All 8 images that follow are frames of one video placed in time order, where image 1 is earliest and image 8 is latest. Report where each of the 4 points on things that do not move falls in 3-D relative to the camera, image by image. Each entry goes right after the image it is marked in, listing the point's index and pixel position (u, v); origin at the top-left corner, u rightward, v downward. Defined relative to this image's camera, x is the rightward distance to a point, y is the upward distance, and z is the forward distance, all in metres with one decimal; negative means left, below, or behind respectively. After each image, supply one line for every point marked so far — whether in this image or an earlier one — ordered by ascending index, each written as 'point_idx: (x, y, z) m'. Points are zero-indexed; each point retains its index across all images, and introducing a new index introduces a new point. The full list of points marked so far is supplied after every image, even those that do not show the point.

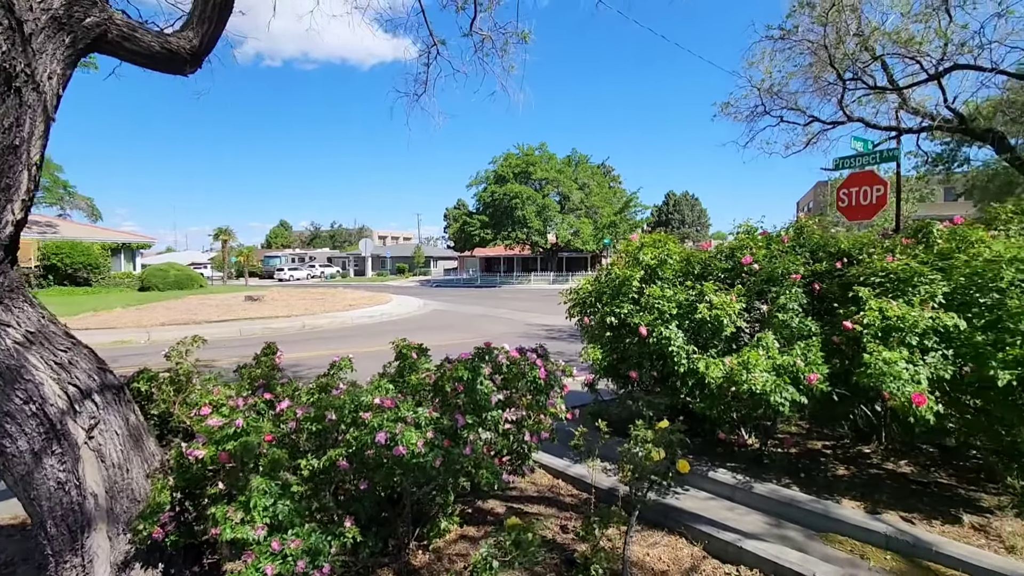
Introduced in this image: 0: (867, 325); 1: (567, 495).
0: (+2.4, -0.3, +3.7) m
1: (+0.4, -1.5, +3.8) m
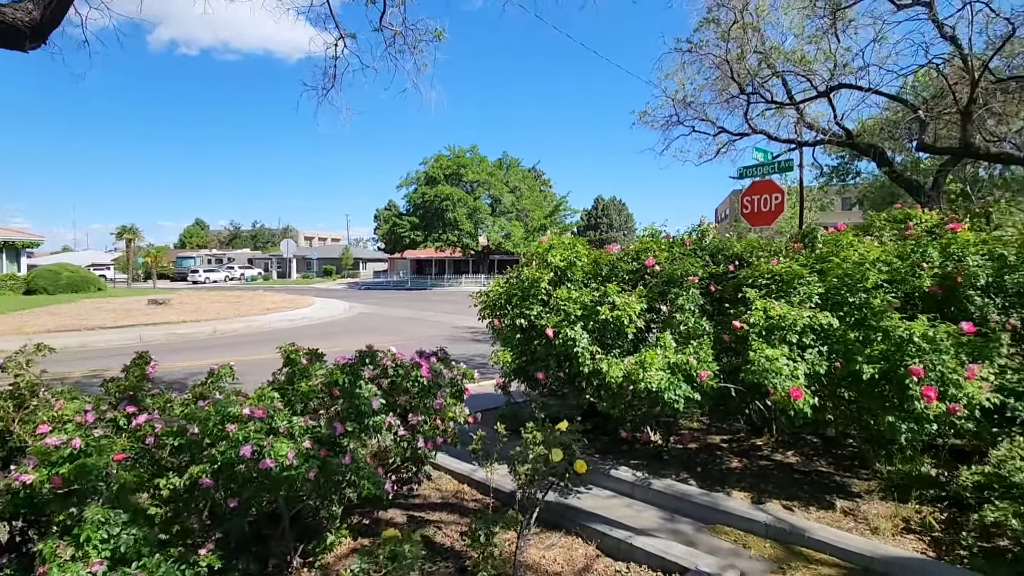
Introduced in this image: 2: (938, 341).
0: (+1.7, -0.3, +3.9) m
1: (-0.3, -1.5, +3.8) m
2: (+2.8, -0.4, +3.5) m
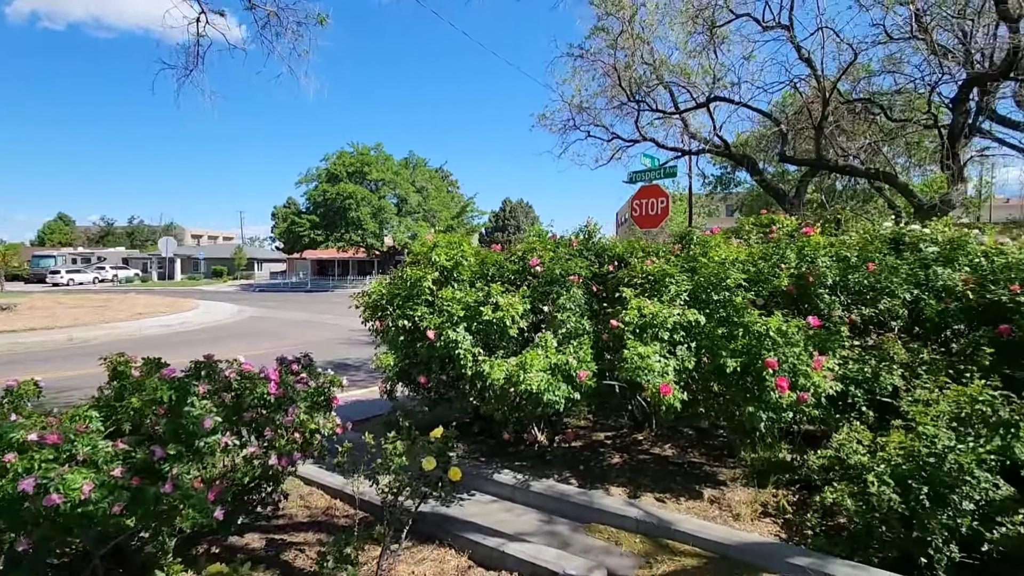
0: (+0.9, -0.3, +3.9) m
1: (-1.1, -1.5, +3.5) m
2: (+2.0, -0.4, +3.8) m
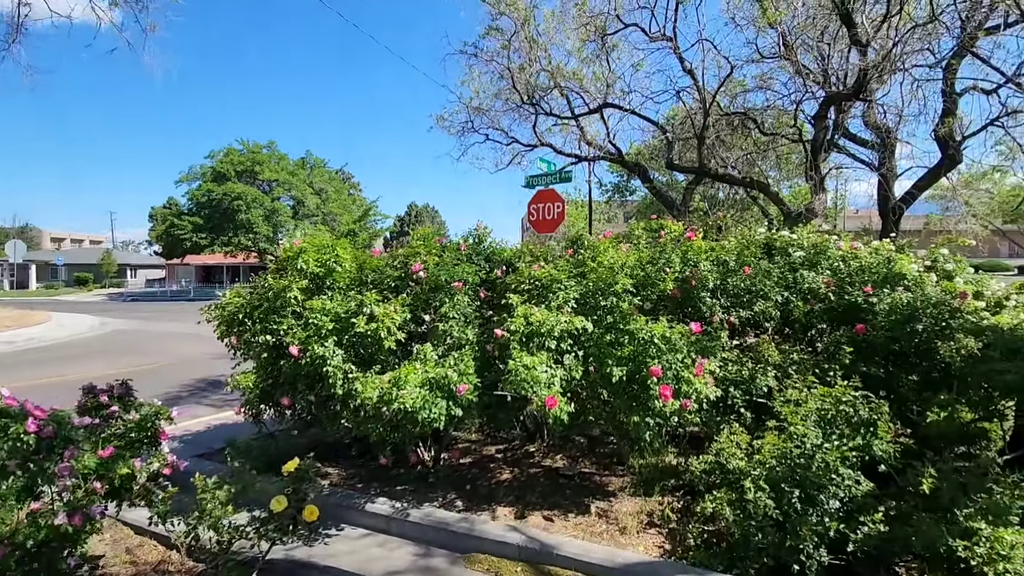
0: (0.0, -0.3, +3.7) m
1: (-1.9, -1.6, +2.9) m
2: (+1.1, -0.4, +3.8) m
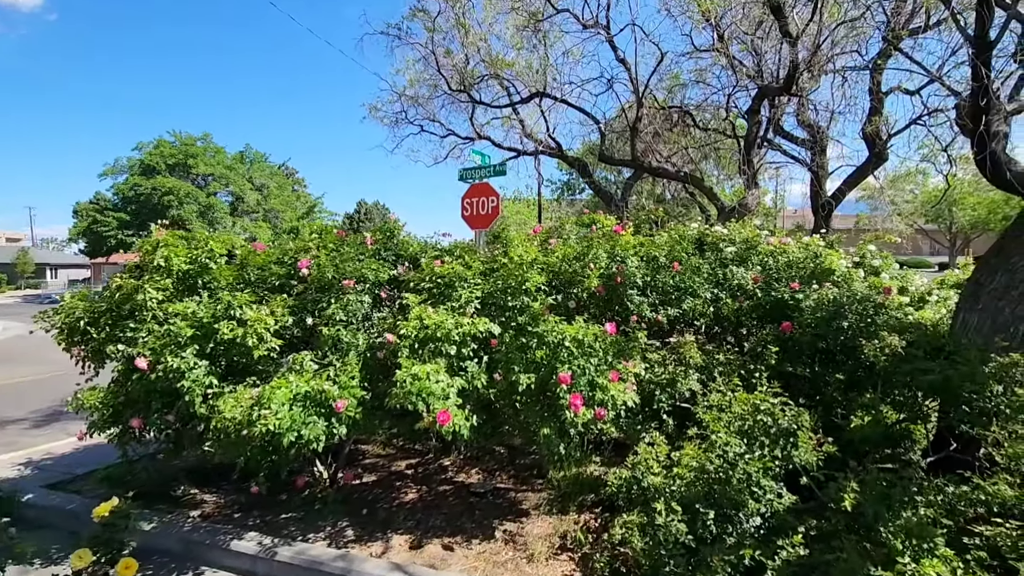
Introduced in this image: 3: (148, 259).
0: (-0.7, -0.3, +3.3) m
1: (-2.4, -1.6, +2.3) m
2: (+0.5, -0.4, +3.4) m
3: (-2.6, +0.2, +3.7) m
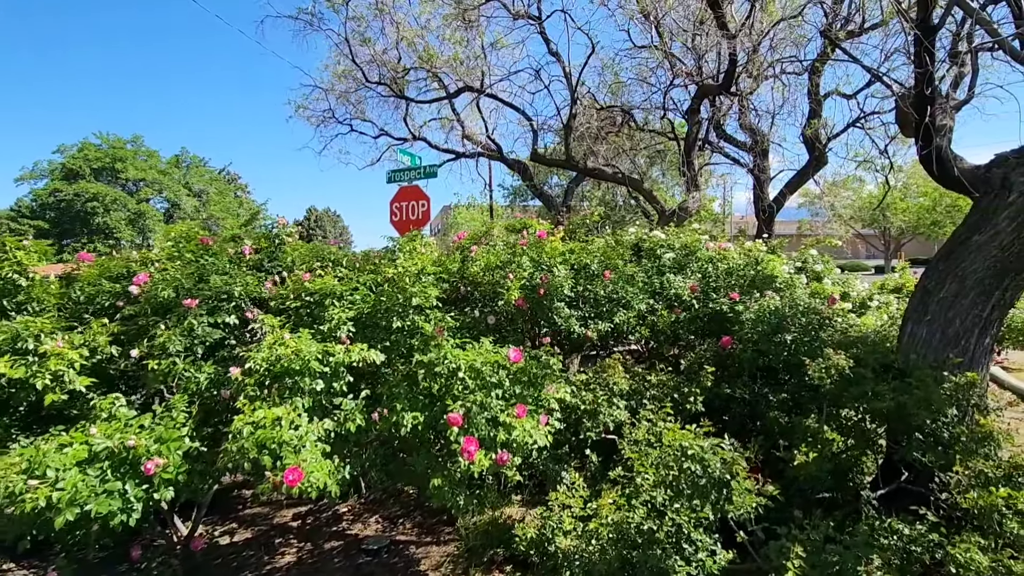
0: (-1.2, -0.4, +2.6) m
1: (-2.9, -1.7, +1.5) m
2: (-0.1, -0.5, +2.8) m
3: (-3.2, +0.1, +2.9) m
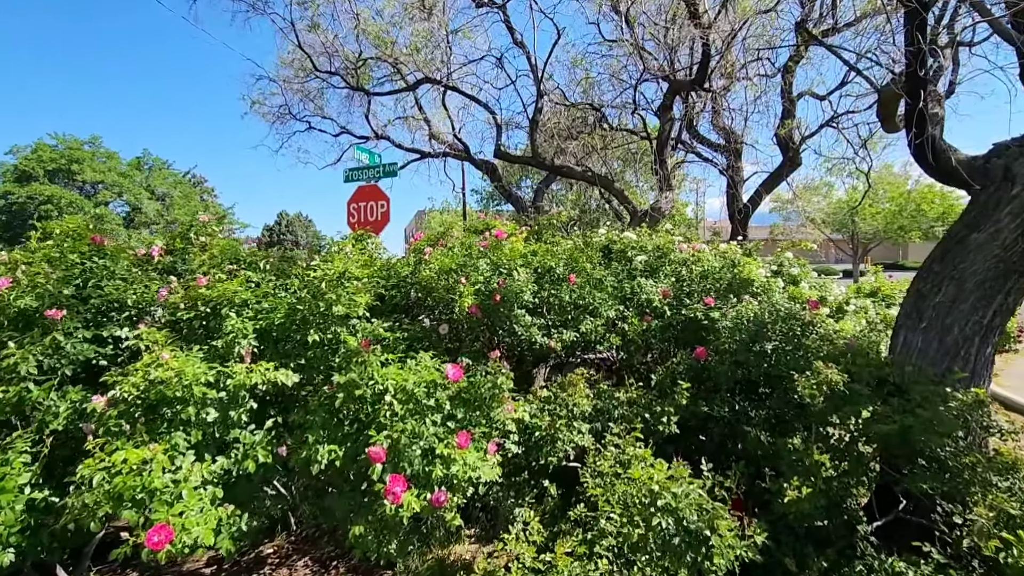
0: (-1.5, -0.4, +2.1) m
1: (-3.1, -1.7, +0.9) m
2: (-0.4, -0.5, +2.4) m
3: (-3.5, 0.0, +2.3) m
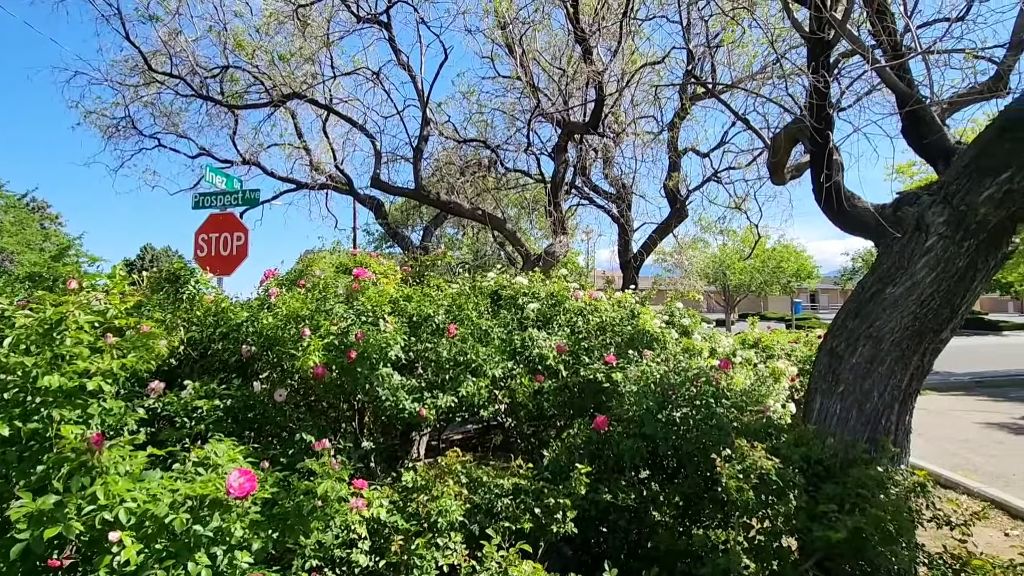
0: (-1.9, -0.5, +1.0) m
1: (-3.3, -1.7, -0.6) m
2: (-0.9, -0.7, +1.5) m
3: (-3.9, -0.1, +0.9) m
